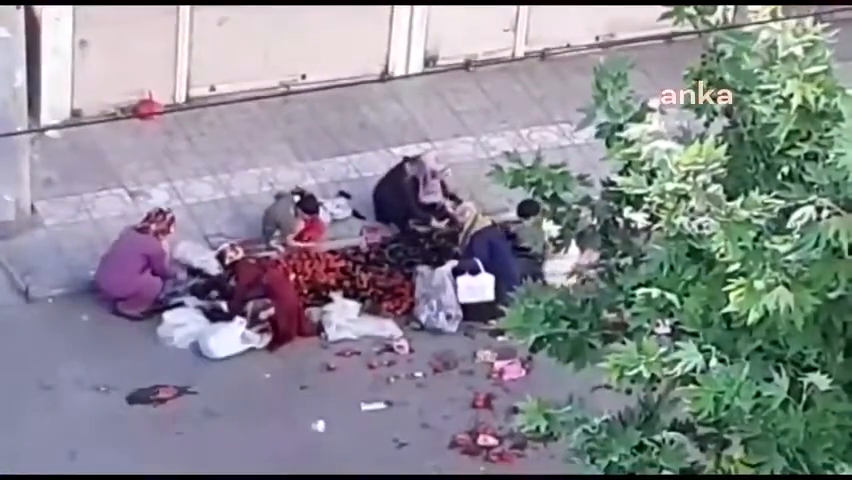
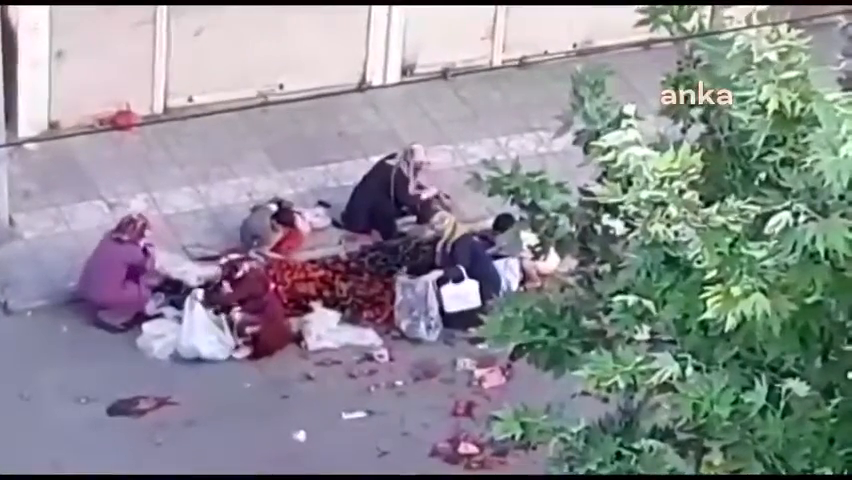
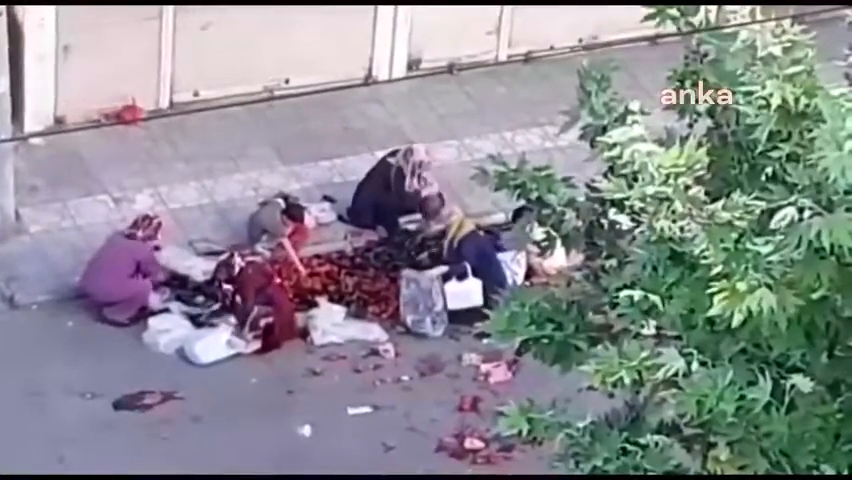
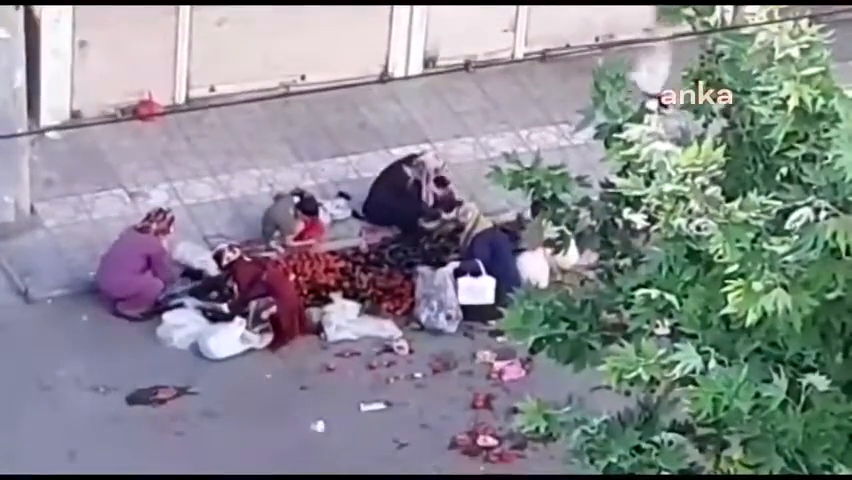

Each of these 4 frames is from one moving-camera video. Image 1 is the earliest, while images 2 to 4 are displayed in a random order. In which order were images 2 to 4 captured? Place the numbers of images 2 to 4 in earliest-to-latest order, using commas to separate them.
4, 3, 2
